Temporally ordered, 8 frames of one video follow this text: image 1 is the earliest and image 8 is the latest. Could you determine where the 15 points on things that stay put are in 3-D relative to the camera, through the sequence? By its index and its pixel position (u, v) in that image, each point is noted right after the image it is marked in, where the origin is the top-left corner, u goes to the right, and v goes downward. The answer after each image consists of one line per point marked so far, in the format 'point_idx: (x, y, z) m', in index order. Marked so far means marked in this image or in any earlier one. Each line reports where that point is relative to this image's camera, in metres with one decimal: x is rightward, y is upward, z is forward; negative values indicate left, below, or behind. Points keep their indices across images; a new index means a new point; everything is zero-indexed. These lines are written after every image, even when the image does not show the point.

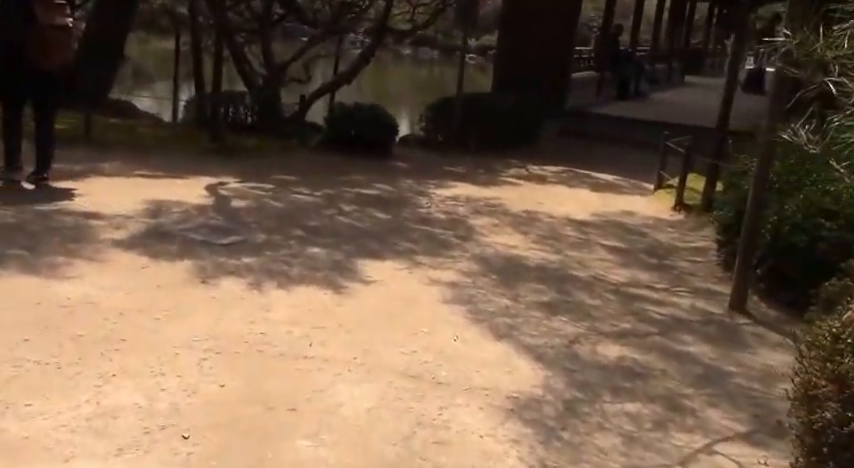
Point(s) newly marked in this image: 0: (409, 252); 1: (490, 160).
0: (-0.1, -0.1, +6.1) m
1: (+0.8, +0.9, +10.8) m
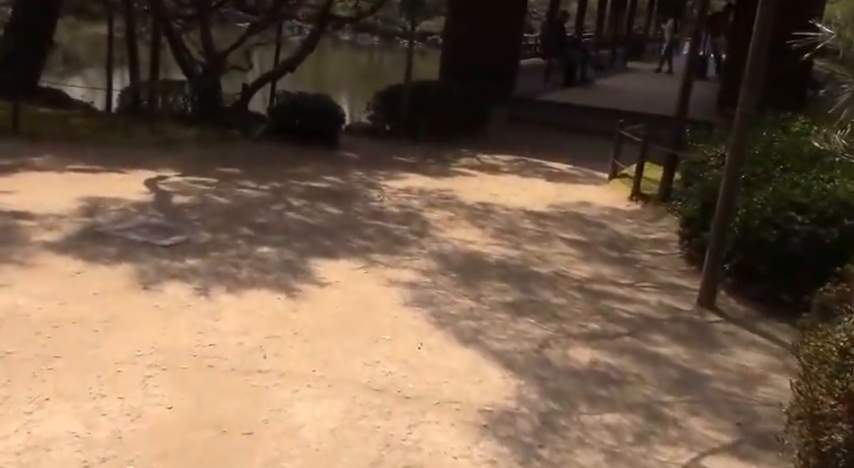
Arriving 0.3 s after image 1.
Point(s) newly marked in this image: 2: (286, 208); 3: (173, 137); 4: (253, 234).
0: (-0.4, -0.1, +5.8) m
1: (+0.2, +1.0, +10.5) m
2: (-1.0, +0.2, +6.4) m
3: (-2.5, +1.0, +8.9) m
4: (-1.1, 0.0, +5.6) m
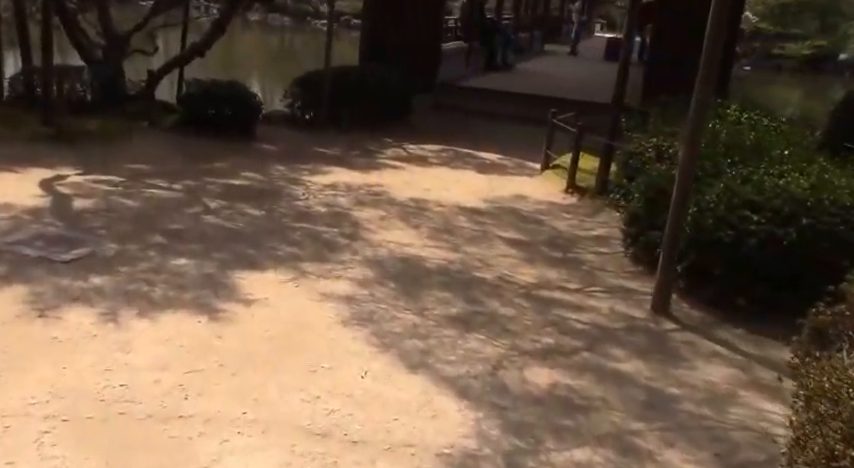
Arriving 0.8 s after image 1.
0: (-0.8, -0.1, +5.2) m
1: (-0.7, +1.0, +9.9) m
2: (-1.5, +0.1, +5.8) m
3: (-3.2, +1.0, +8.1) m
4: (-1.5, 0.0, +5.0) m
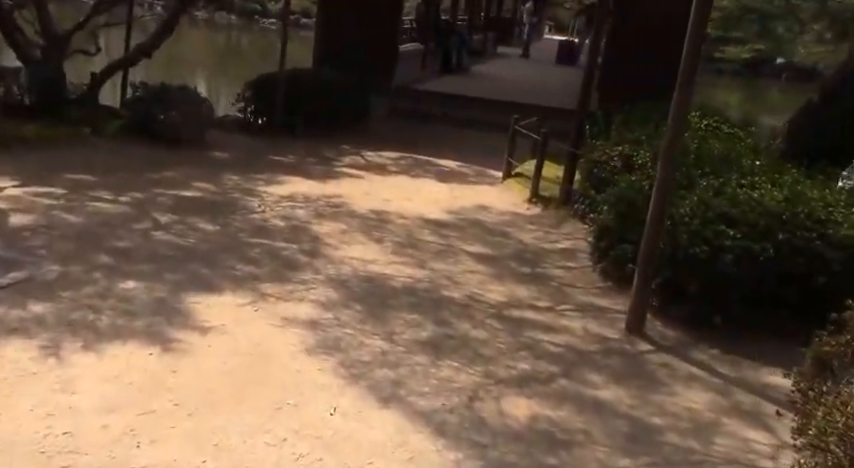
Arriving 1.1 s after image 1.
0: (-1.0, -0.2, +4.9) m
1: (-1.1, +0.9, +9.6) m
2: (-1.7, 0.0, +5.5) m
3: (-3.5, +0.8, +7.6) m
4: (-1.6, -0.2, +4.7) m
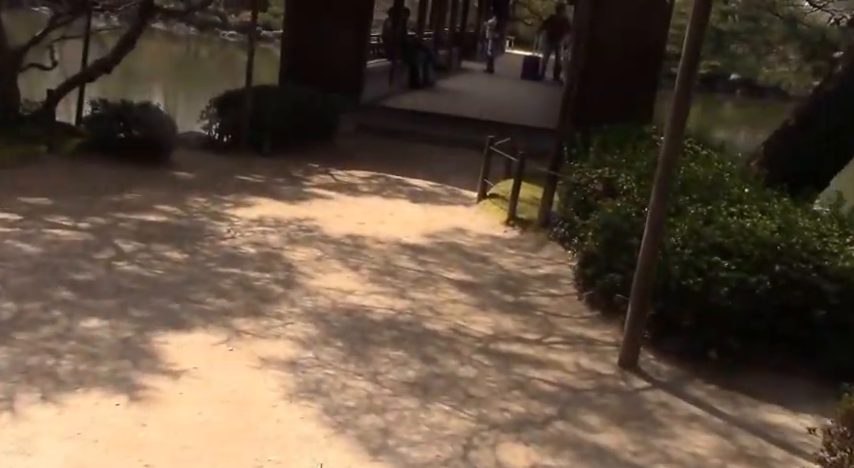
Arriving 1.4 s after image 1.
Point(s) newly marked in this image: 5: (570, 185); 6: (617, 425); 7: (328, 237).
0: (-1.0, -0.4, +4.6) m
1: (-1.4, +0.7, +9.3) m
2: (-1.8, -0.1, +5.1) m
3: (-3.7, +0.7, +7.2) m
4: (-1.7, -0.3, +4.3) m
5: (+1.1, +0.4, +7.0) m
6: (+0.9, -0.9, +4.2) m
7: (-0.7, 0.0, +6.5) m
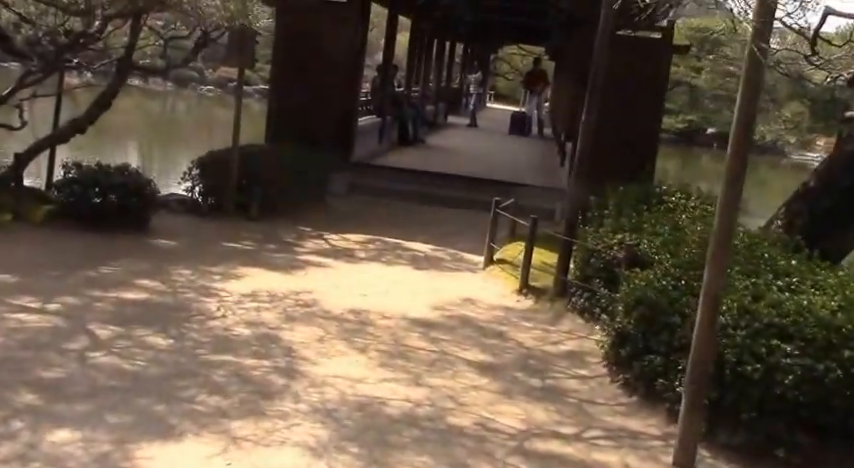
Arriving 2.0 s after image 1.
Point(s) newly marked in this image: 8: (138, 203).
0: (-0.9, -0.8, +3.9) m
1: (-1.4, +0.1, +8.7) m
2: (-1.7, -0.5, +4.4) m
3: (-3.7, +0.1, +6.5) m
4: (-1.6, -0.7, +3.6) m
5: (+1.2, -0.1, +6.5) m
6: (+1.0, -1.2, +3.5) m
7: (-0.6, -0.5, +5.9) m
8: (-2.4, +0.3, +7.6) m
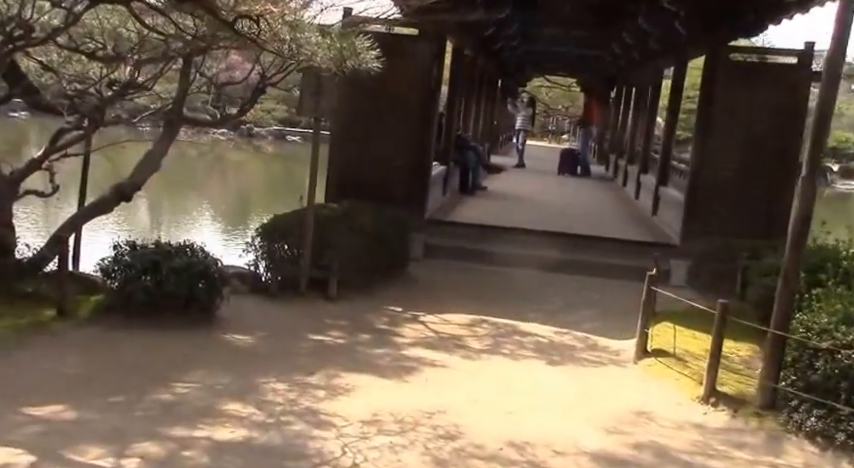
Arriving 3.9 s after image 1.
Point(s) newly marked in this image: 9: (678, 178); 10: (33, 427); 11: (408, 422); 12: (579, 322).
0: (0.0, -1.3, +2.4) m
1: (-0.5, -0.6, +7.2) m
2: (-0.7, -1.1, +2.9) m
3: (-2.8, -0.6, +5.0) m
4: (-0.6, -1.2, +2.1) m
5: (+2.1, -0.7, +5.0) m
6: (+2.0, -1.6, +2.0) m
7: (+0.3, -1.1, +4.4) m
8: (-1.5, -0.4, +6.2) m
9: (+3.1, +0.7, +11.0) m
10: (-1.8, -0.8, +4.0) m
11: (-0.1, -1.0, +4.7) m
12: (+1.3, -0.7, +7.4) m
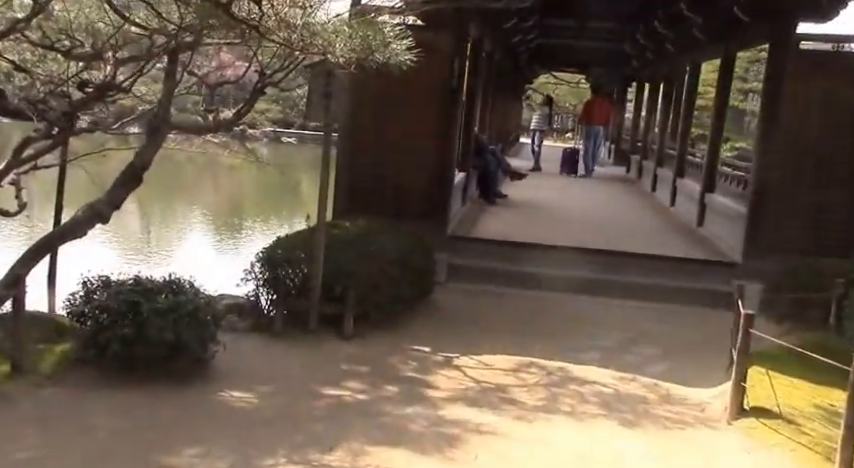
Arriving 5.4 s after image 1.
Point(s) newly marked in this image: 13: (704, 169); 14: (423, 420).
0: (+0.3, -1.5, +1.2) m
1: (-0.2, -0.8, +6.0) m
2: (-0.5, -1.3, +1.7) m
3: (-2.5, -0.8, +3.8) m
4: (-0.4, -1.4, +0.9) m
5: (+2.4, -0.8, +3.8) m
6: (+2.2, -1.8, +0.8) m
7: (+0.6, -1.2, +3.2) m
8: (-1.3, -0.6, +5.0) m
9: (+3.3, +0.5, +9.8) m
10: (-1.5, -1.0, +2.8) m
11: (+0.2, -1.2, +3.5) m
12: (+1.5, -0.9, +6.2) m
13: (+3.2, +0.8, +10.5) m
14: (0.0, -1.0, +4.9) m
